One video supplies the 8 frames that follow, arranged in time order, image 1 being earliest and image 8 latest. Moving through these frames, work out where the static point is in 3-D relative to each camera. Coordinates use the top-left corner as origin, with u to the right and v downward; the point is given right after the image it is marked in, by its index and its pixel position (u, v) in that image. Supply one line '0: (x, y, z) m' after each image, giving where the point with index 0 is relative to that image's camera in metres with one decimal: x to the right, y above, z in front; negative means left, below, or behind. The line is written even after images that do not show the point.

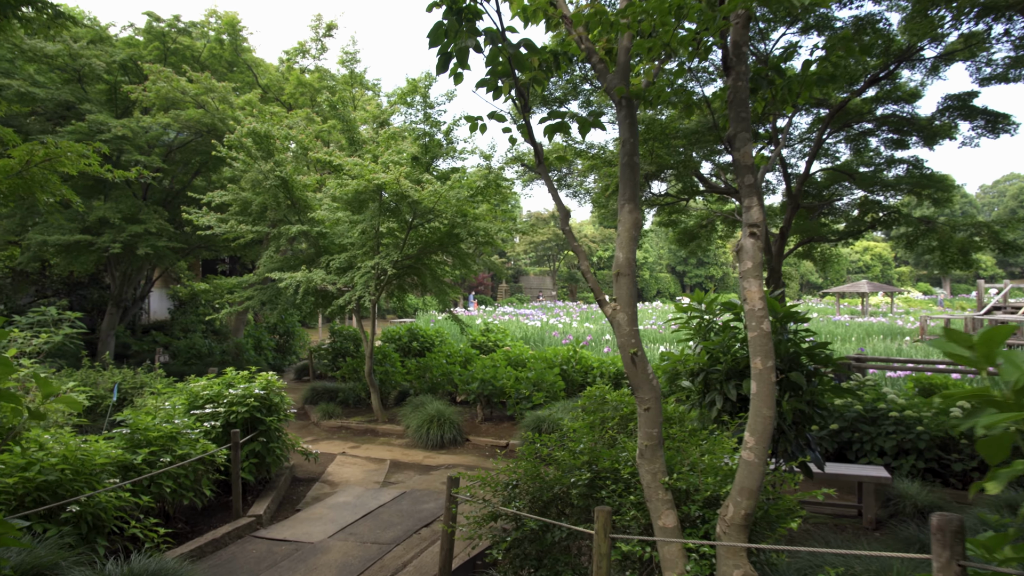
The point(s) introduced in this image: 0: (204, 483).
0: (-2.2, -1.4, +5.1) m
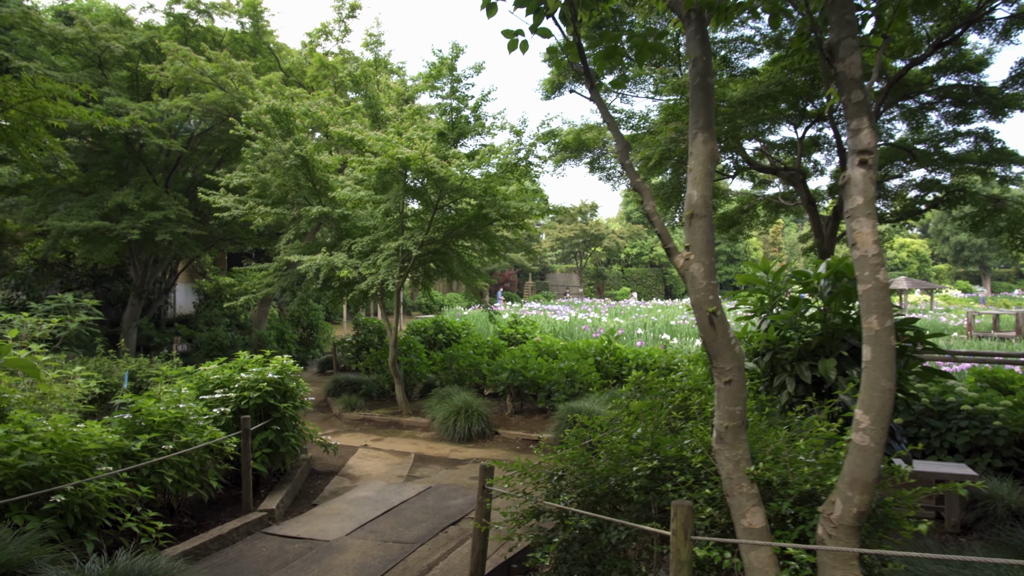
0: (-2.0, -1.2, +4.7) m
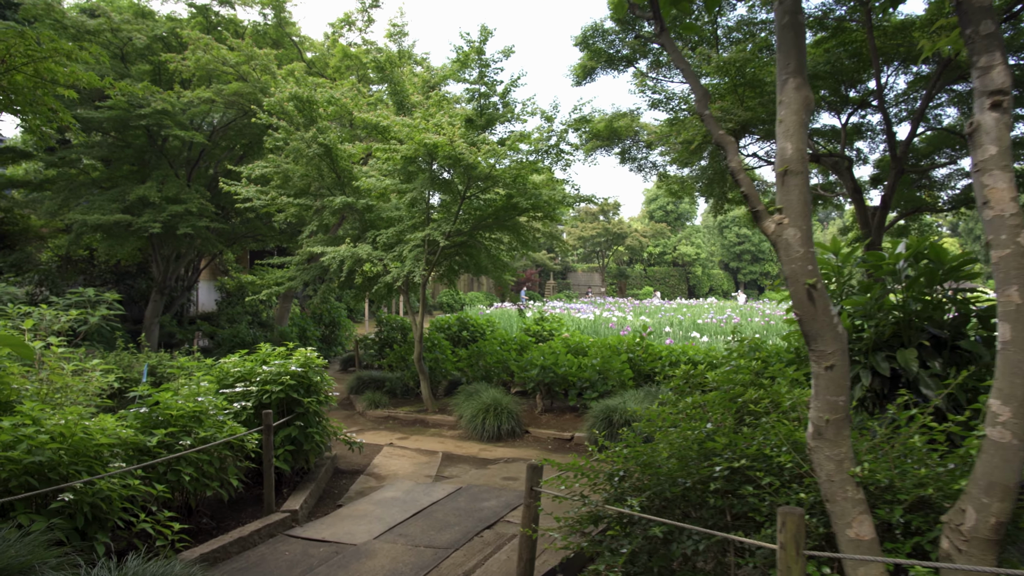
0: (-1.8, -1.1, +4.4) m
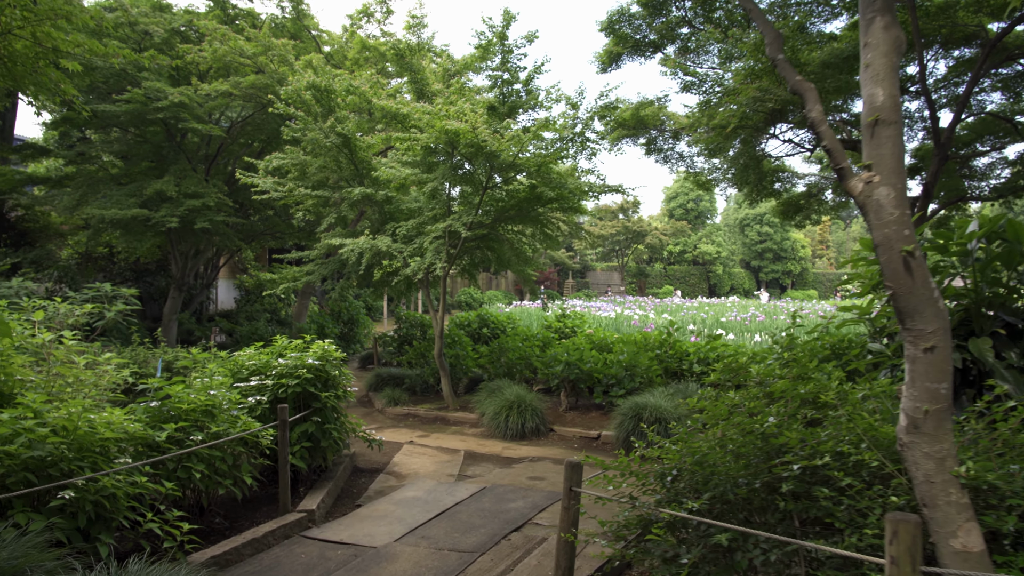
0: (-1.6, -1.1, +4.2) m
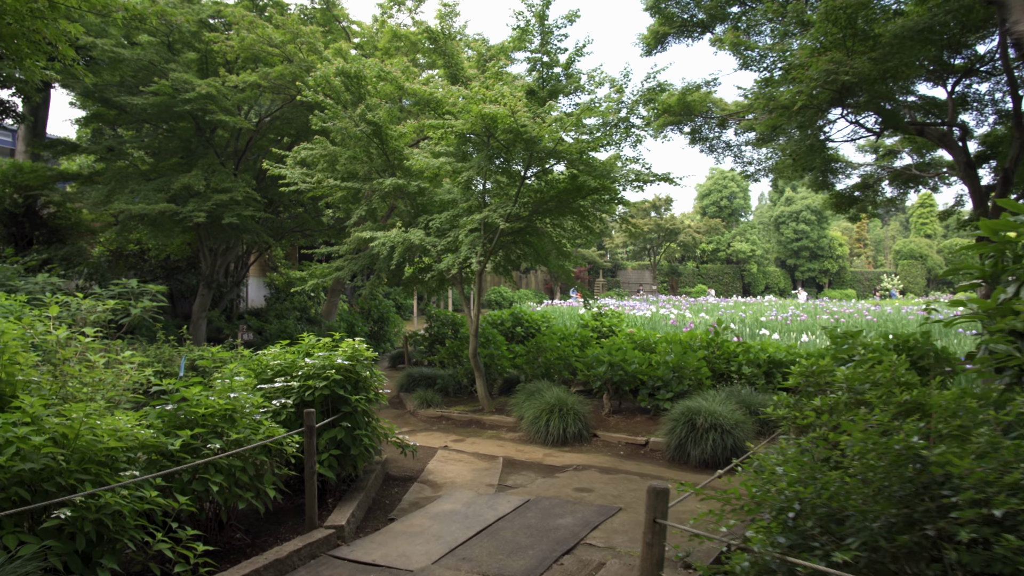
0: (-1.3, -1.0, +3.8) m
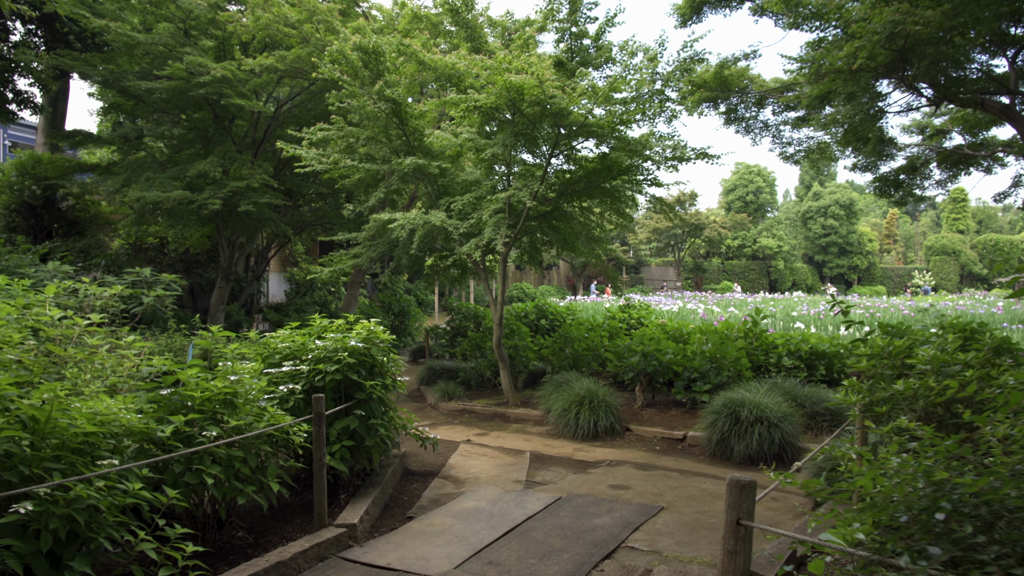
0: (-1.2, -0.9, +3.4) m
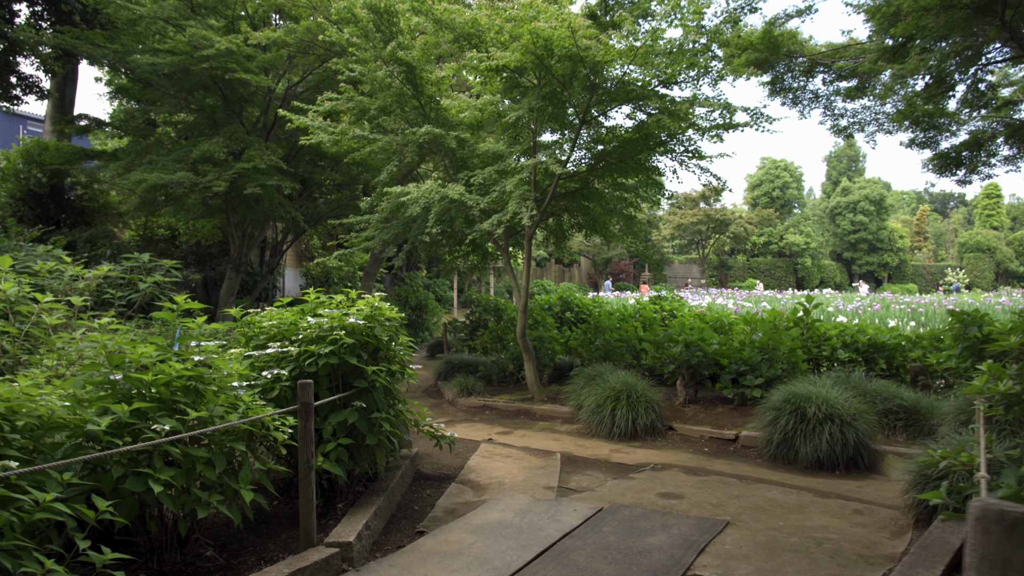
0: (-1.0, -0.7, +2.7) m
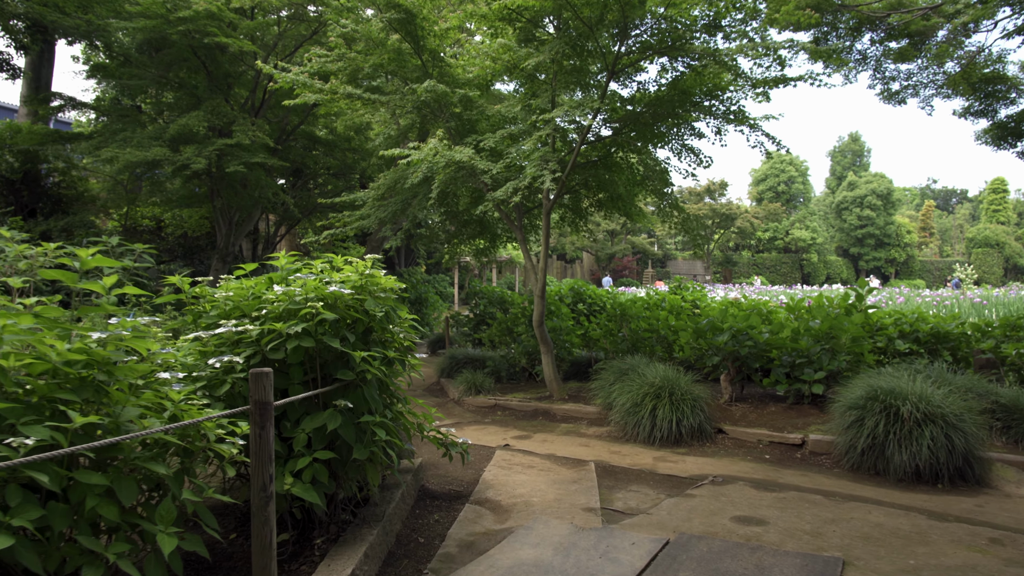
0: (-0.9, -0.6, +1.8) m
